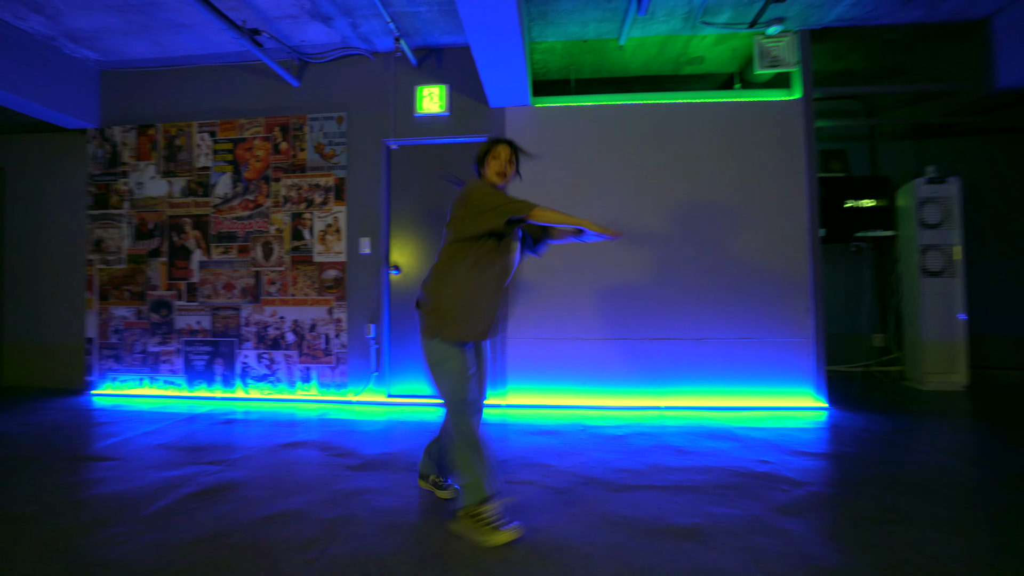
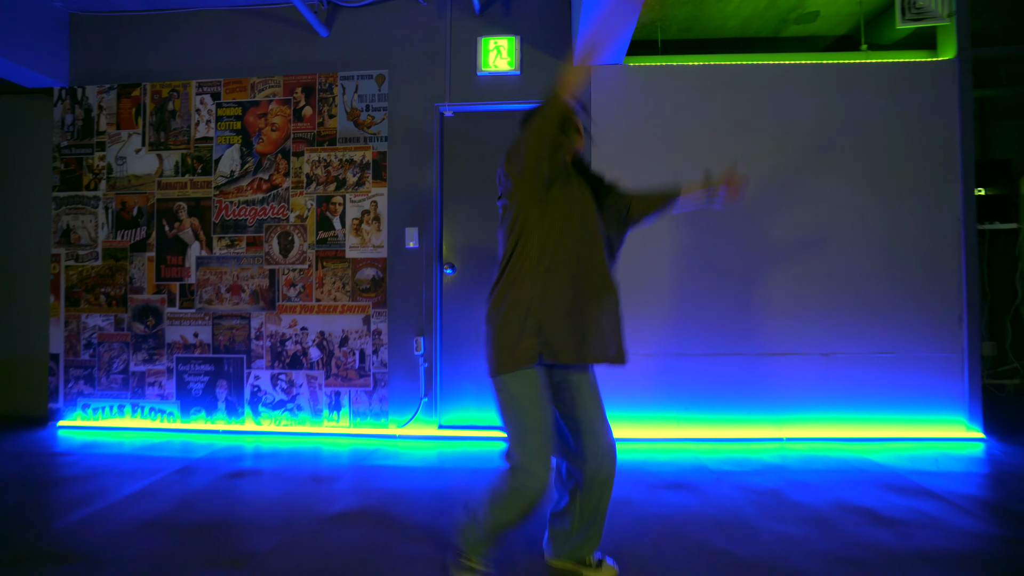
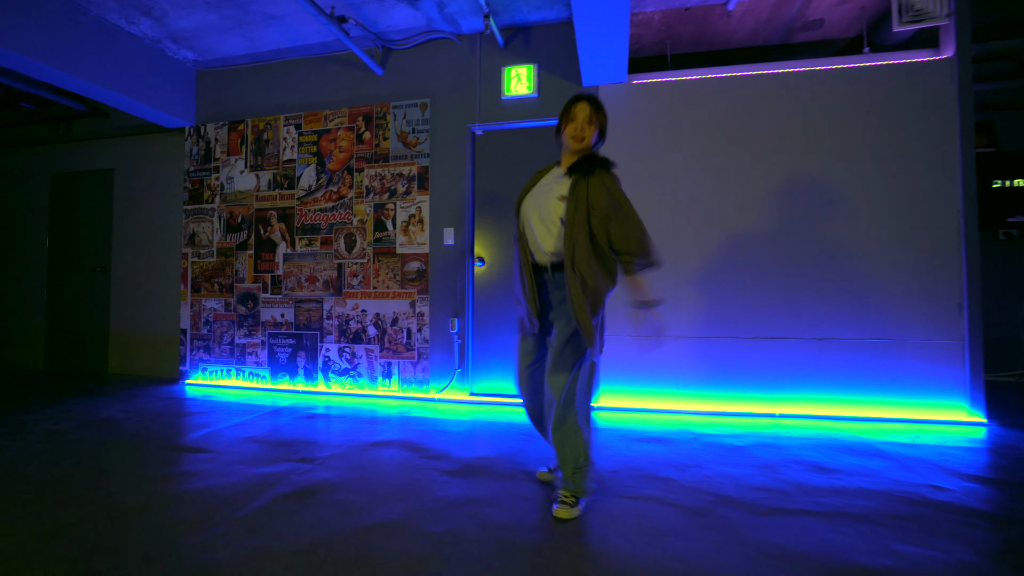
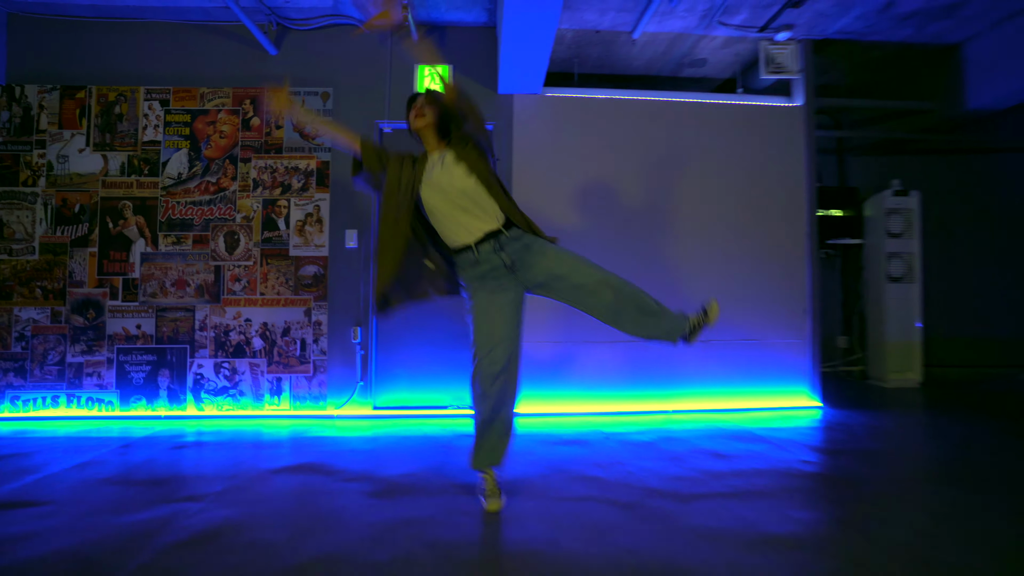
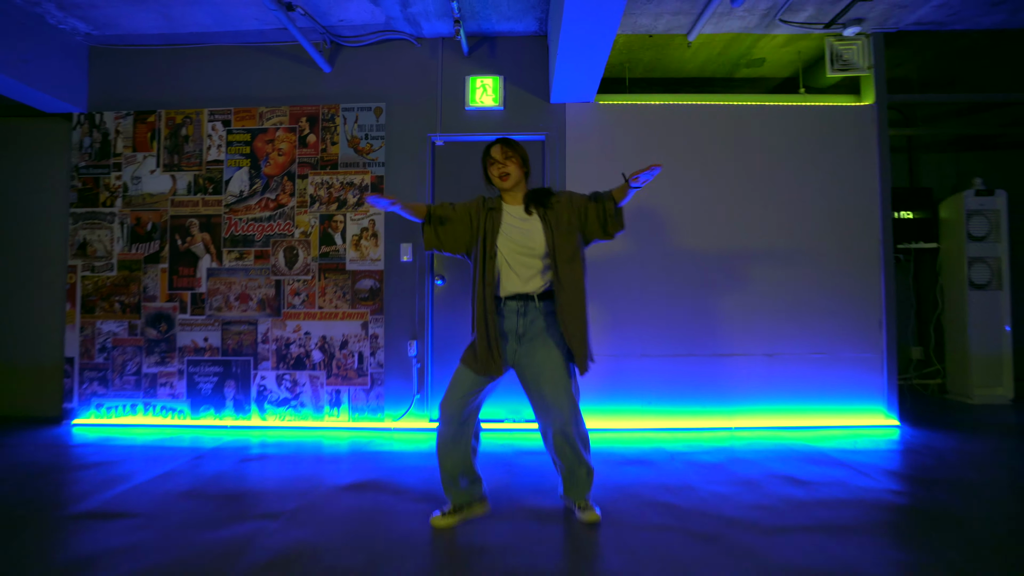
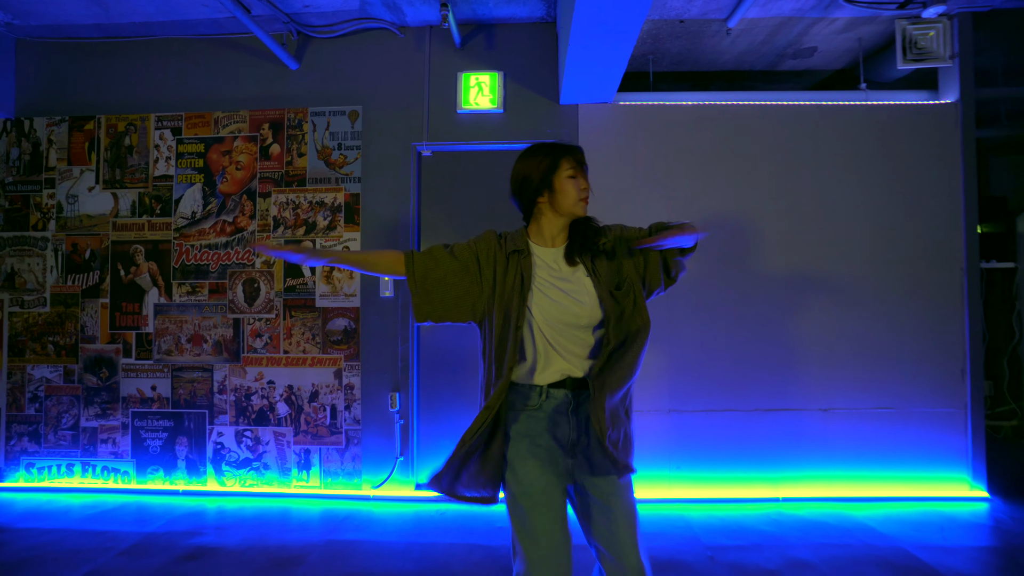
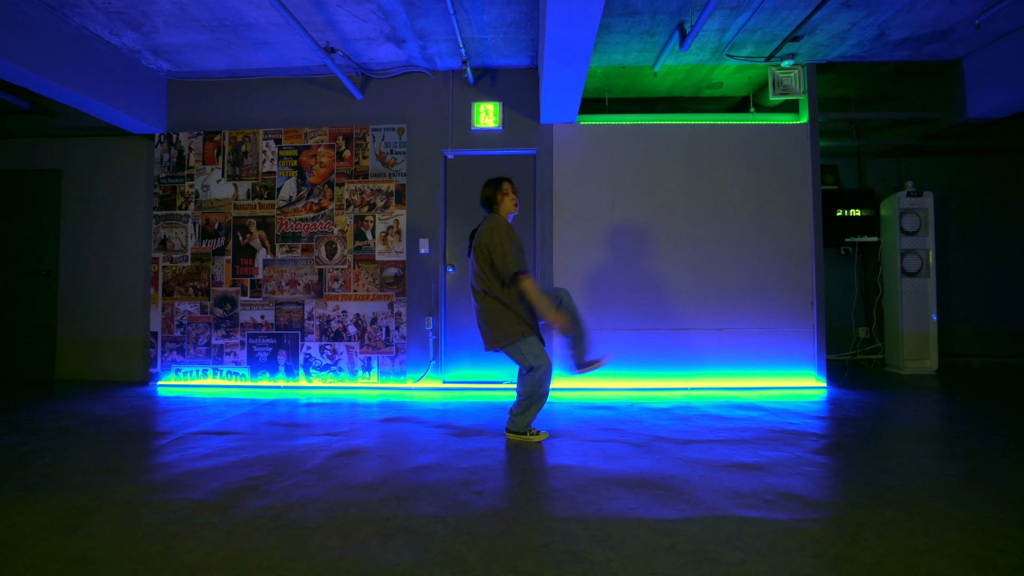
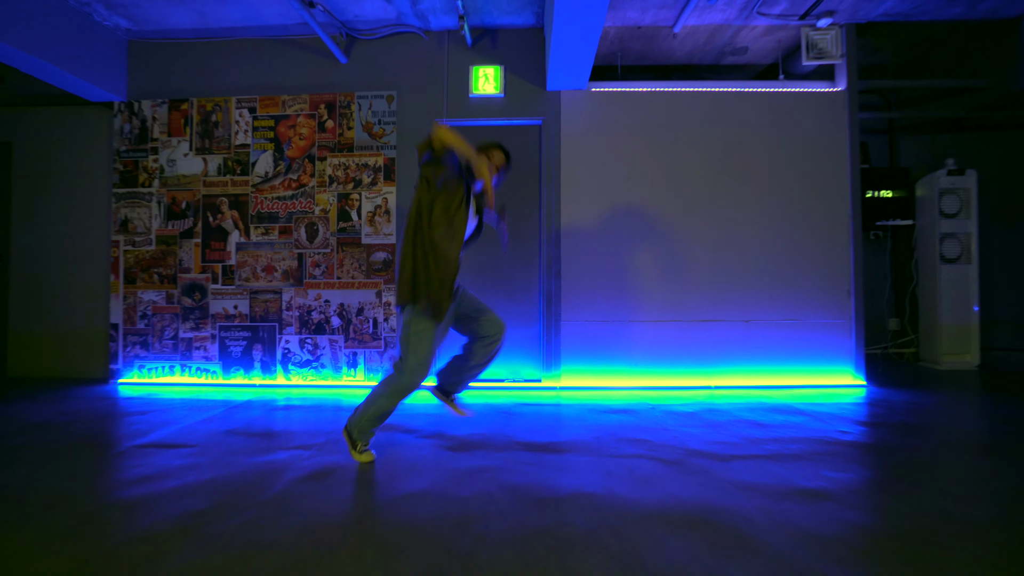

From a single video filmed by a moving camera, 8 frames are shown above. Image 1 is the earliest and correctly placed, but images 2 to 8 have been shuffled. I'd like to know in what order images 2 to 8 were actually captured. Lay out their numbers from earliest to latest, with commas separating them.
3, 4, 7, 8, 2, 6, 5
